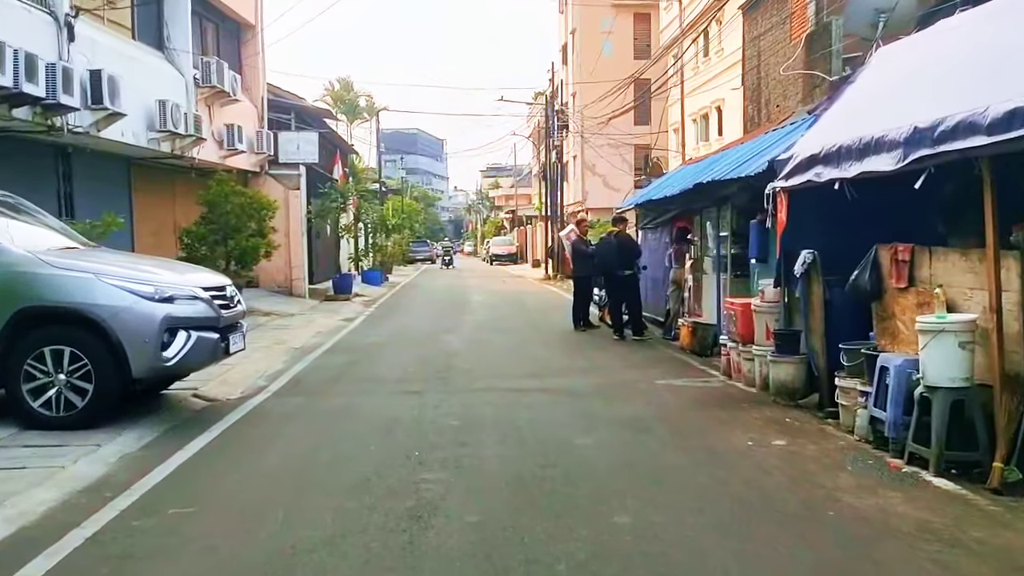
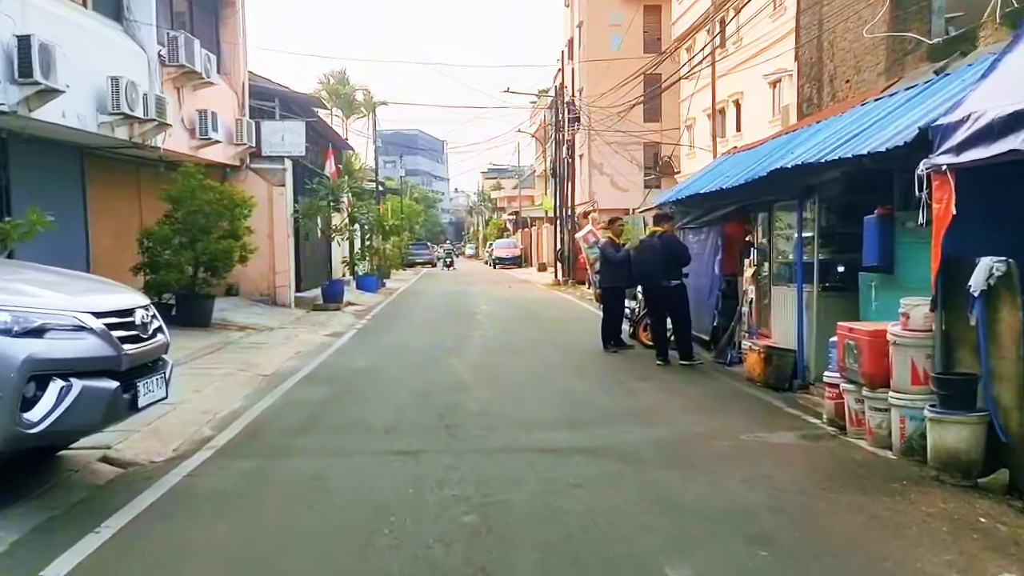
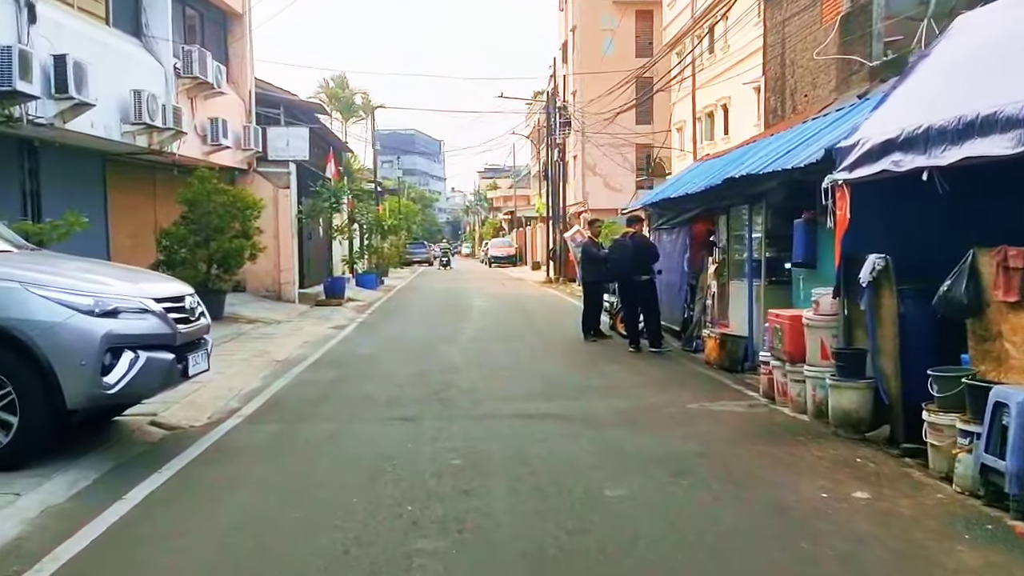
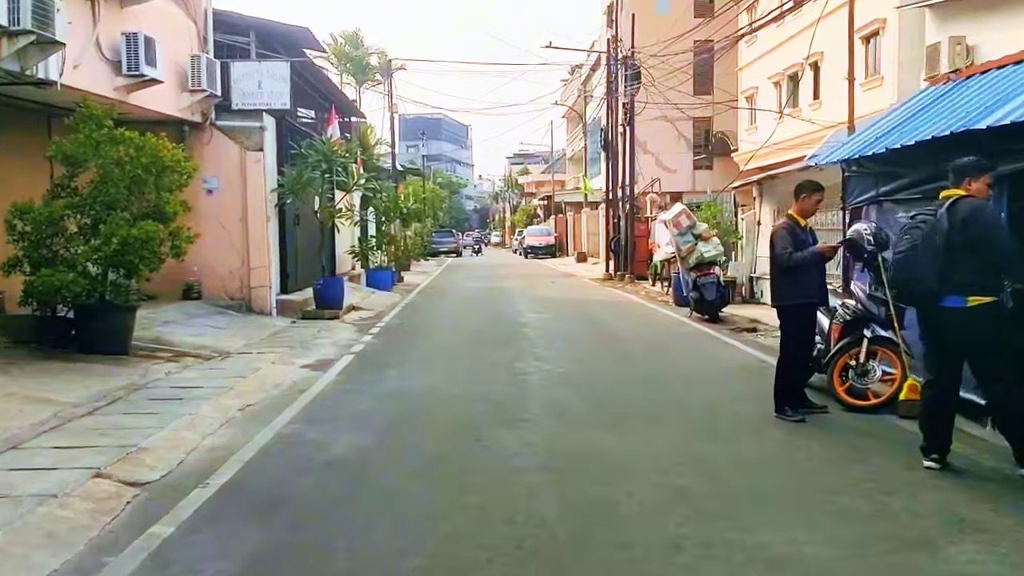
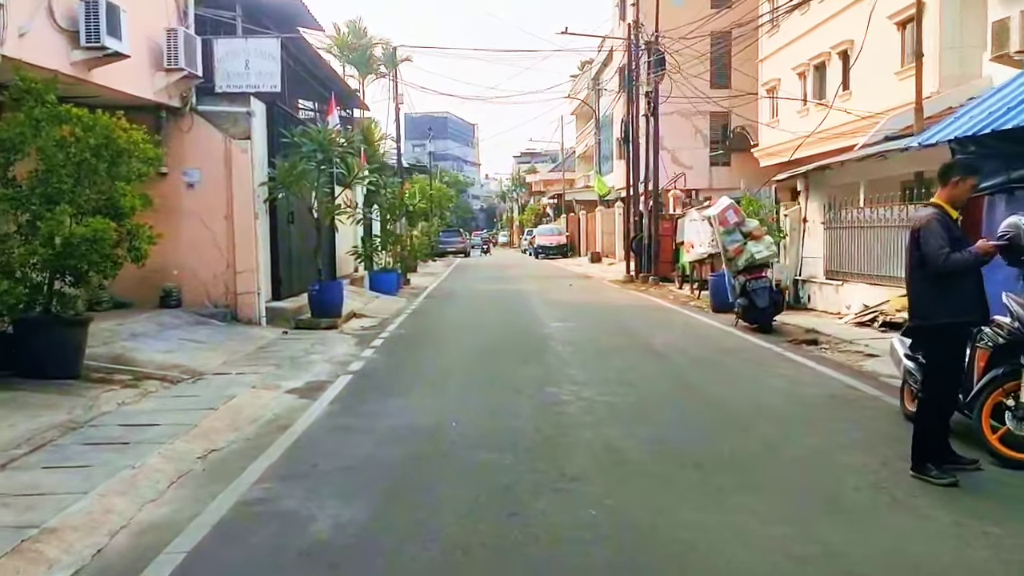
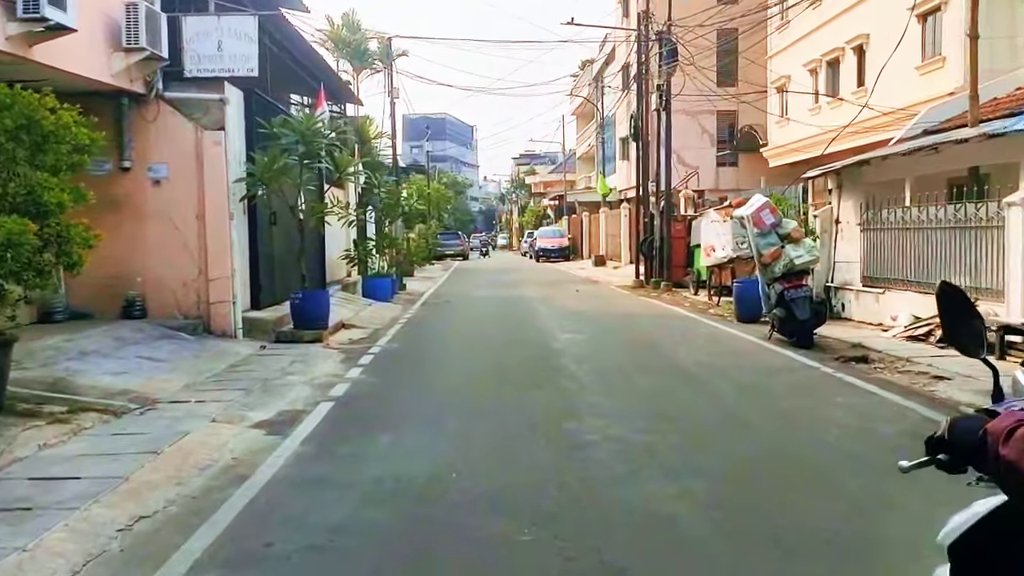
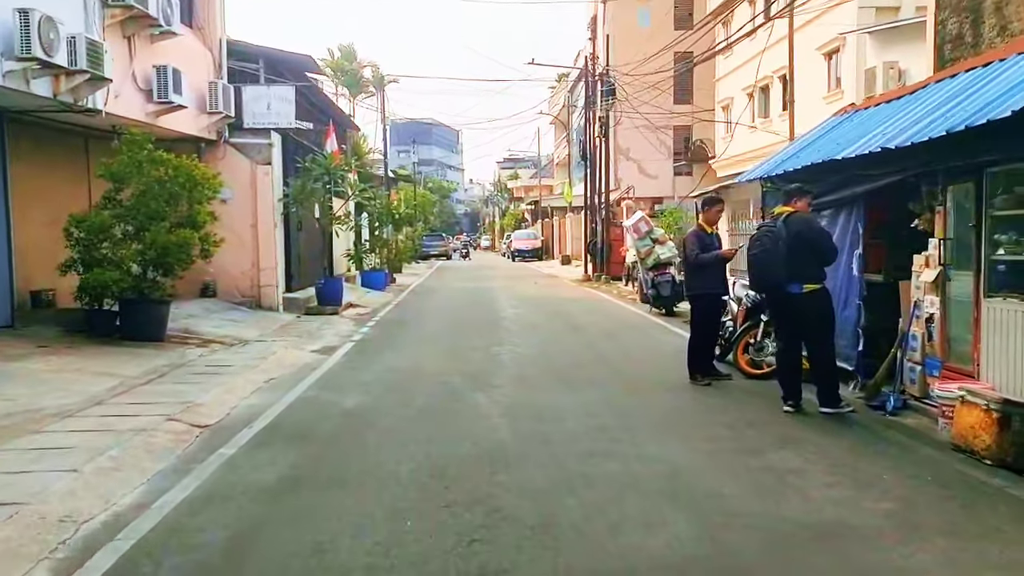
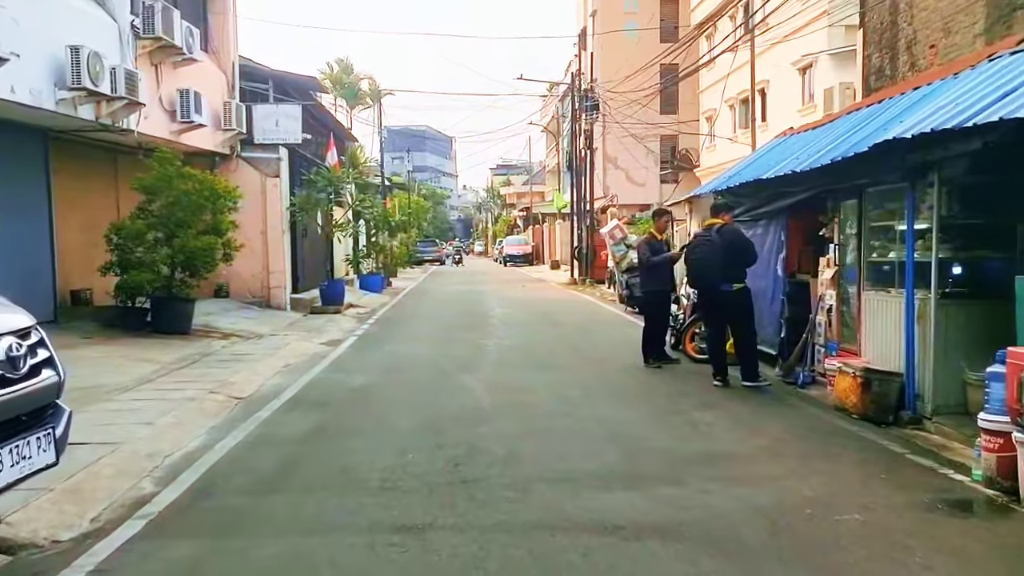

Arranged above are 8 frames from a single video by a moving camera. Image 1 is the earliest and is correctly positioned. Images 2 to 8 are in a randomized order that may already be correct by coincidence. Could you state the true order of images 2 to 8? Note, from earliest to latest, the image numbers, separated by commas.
3, 2, 8, 7, 4, 5, 6
